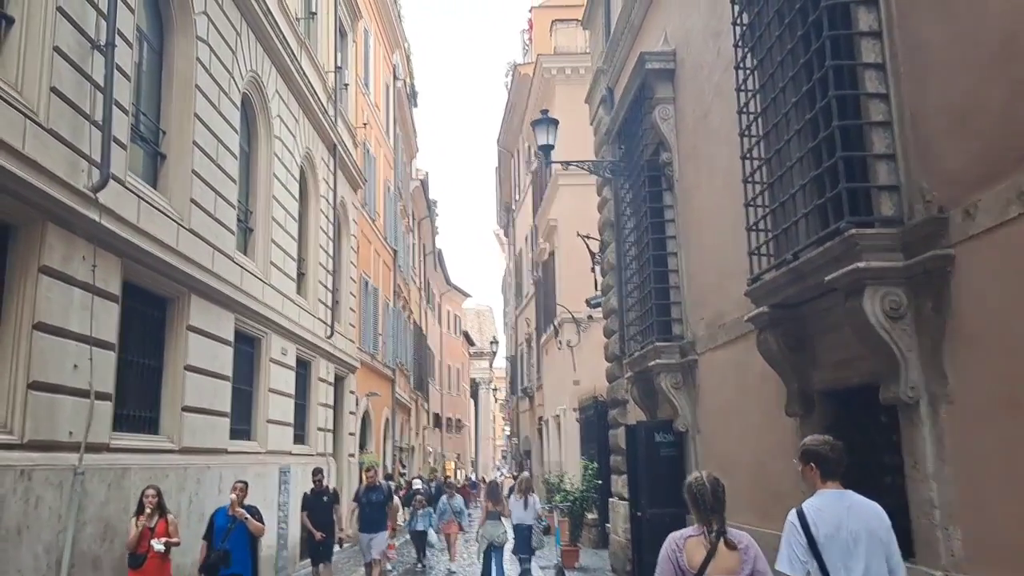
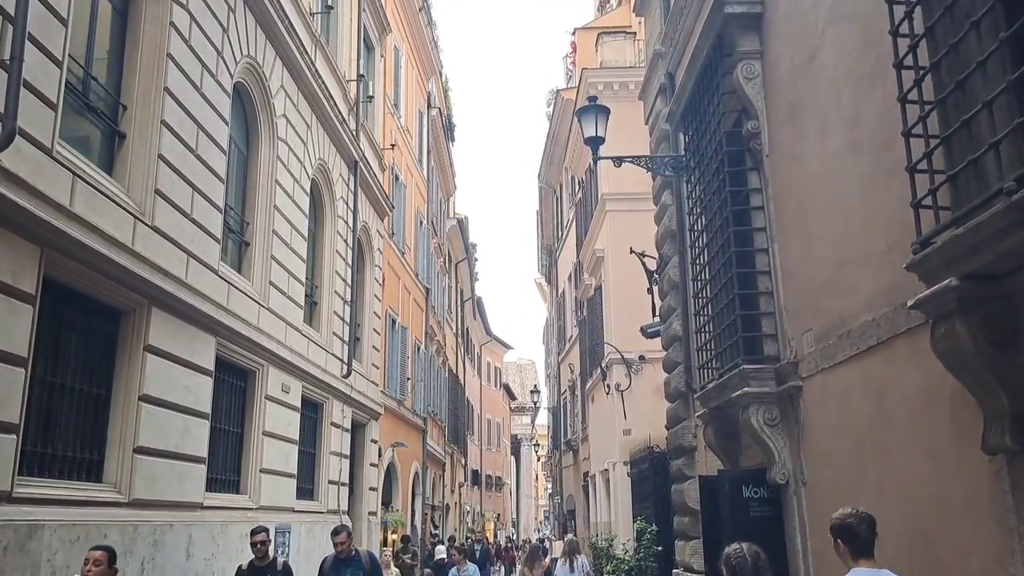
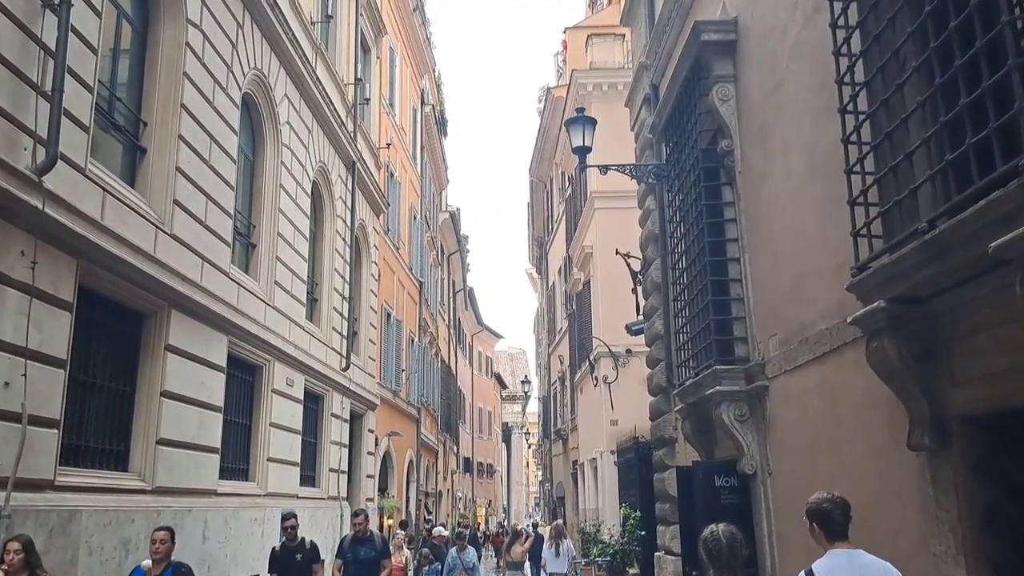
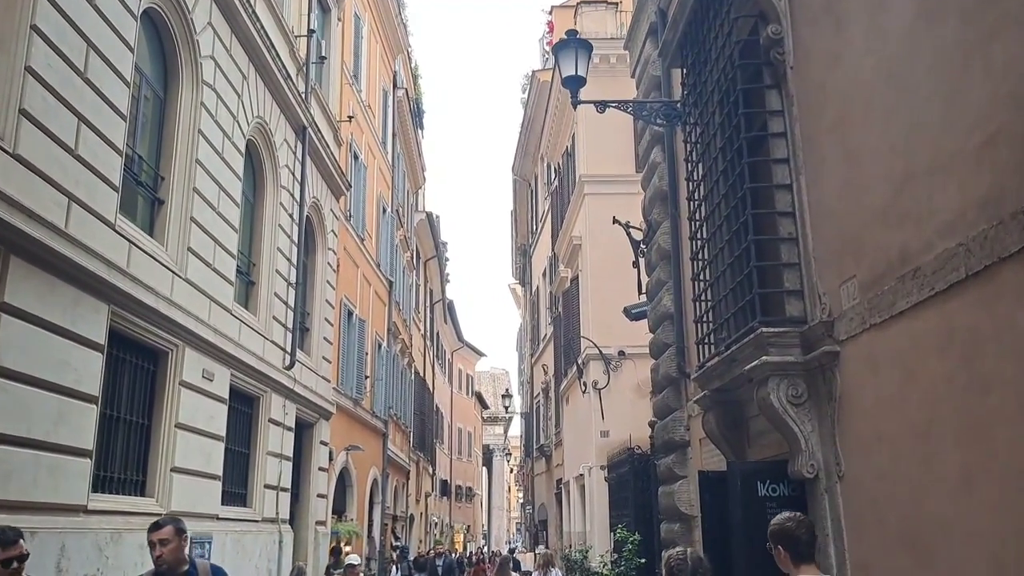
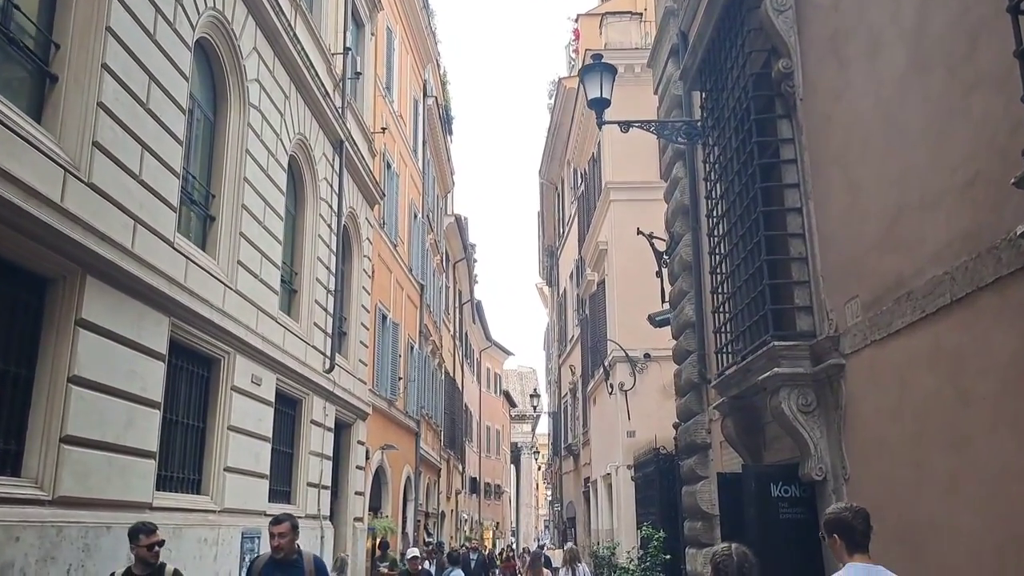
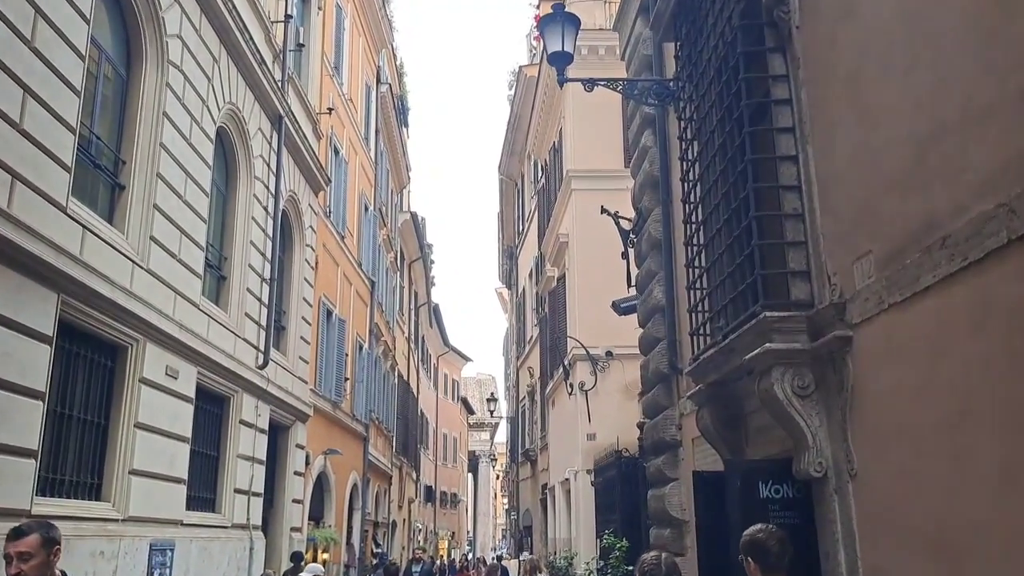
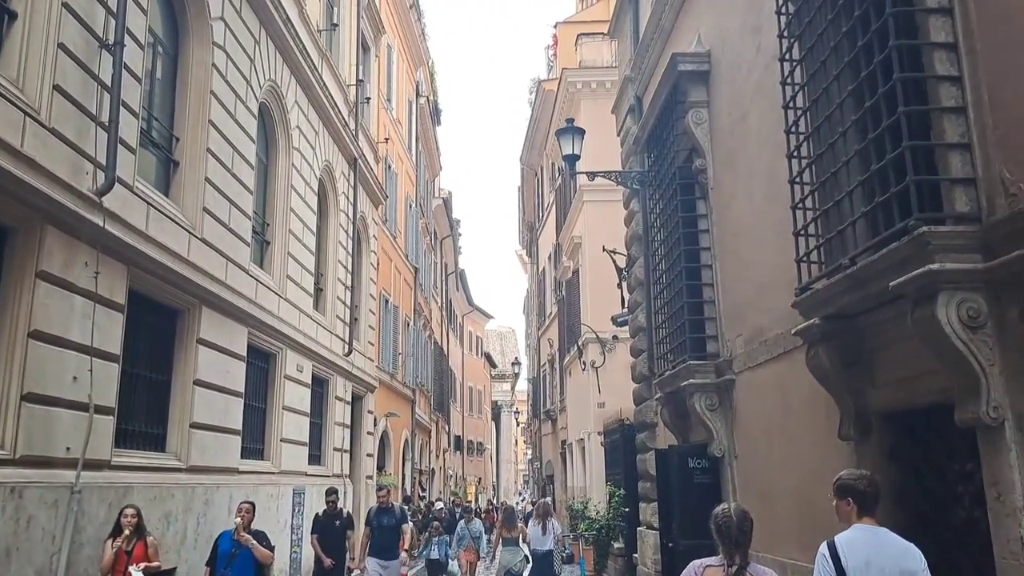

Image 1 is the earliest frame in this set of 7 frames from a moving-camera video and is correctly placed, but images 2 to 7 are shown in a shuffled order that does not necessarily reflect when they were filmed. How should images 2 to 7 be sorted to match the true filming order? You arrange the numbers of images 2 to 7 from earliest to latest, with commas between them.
7, 3, 2, 5, 4, 6
